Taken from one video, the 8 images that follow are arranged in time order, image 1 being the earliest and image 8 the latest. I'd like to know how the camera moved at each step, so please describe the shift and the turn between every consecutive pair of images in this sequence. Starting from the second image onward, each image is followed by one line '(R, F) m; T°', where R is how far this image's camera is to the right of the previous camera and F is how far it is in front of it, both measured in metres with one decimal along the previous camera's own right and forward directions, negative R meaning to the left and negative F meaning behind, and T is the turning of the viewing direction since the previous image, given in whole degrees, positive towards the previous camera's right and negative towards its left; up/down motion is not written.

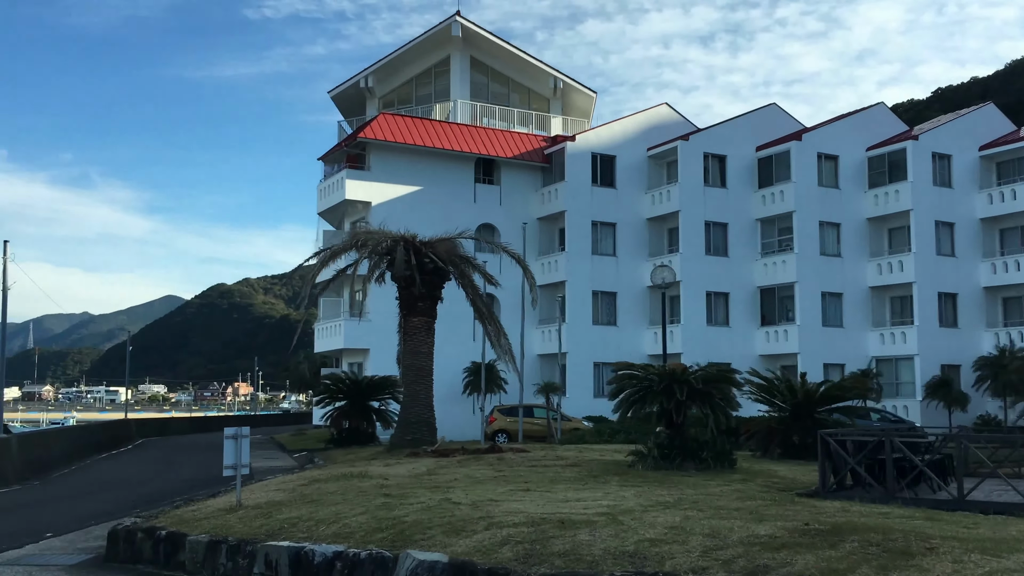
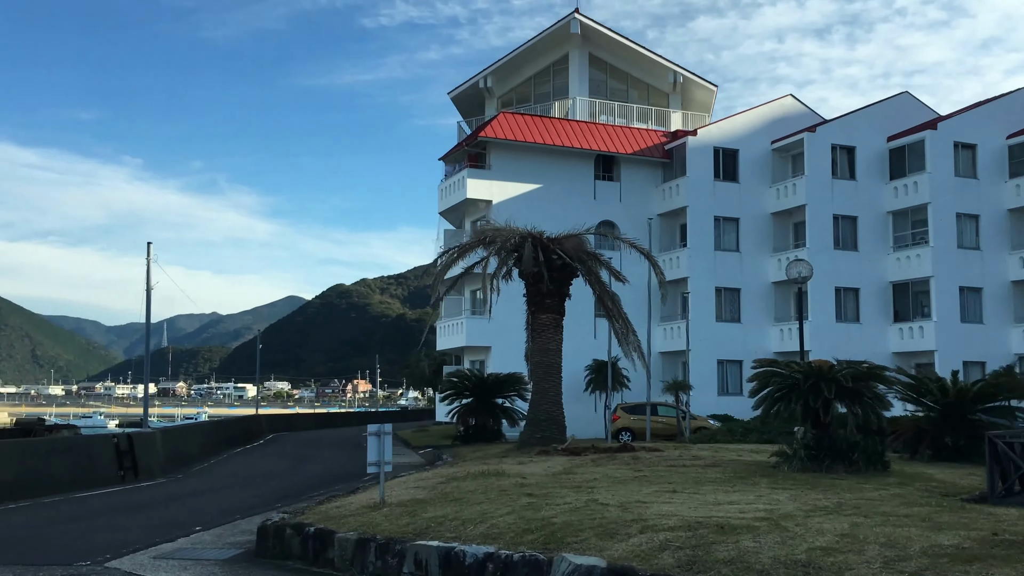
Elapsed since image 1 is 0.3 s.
(-0.3, +0.2) m; -7°
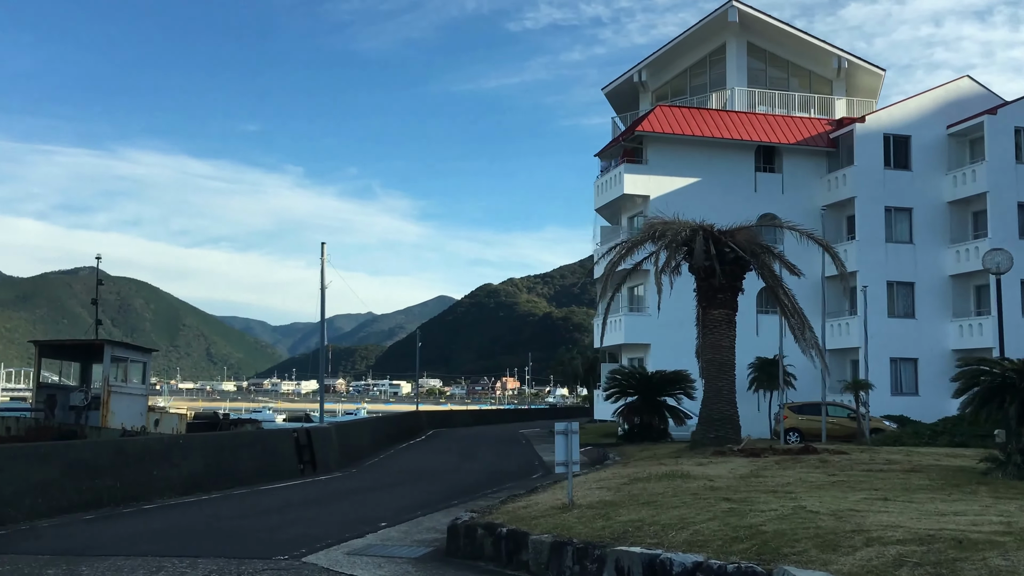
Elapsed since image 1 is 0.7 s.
(-0.4, +0.3) m; -9°
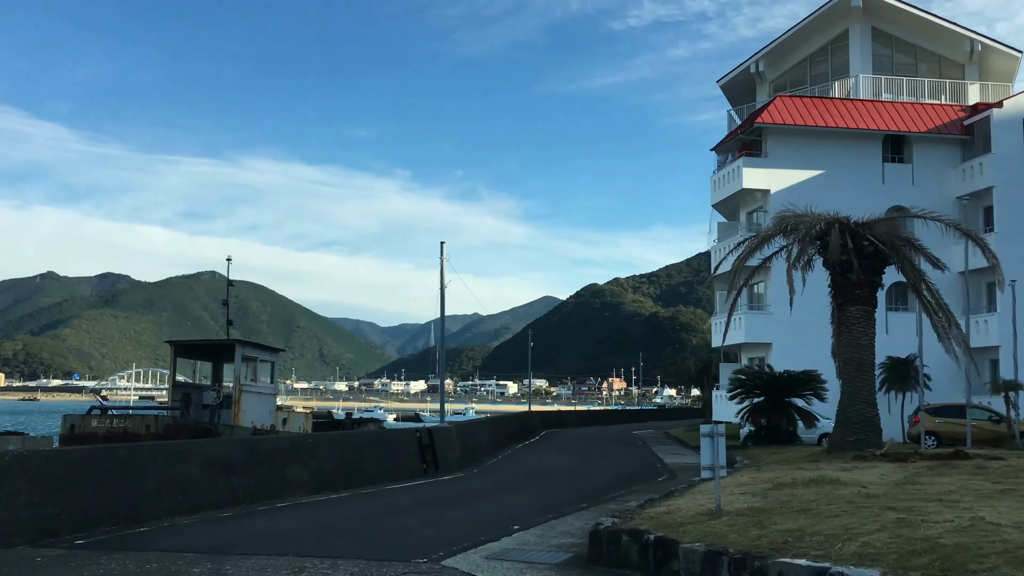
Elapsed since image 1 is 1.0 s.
(-0.3, +0.3) m; -6°
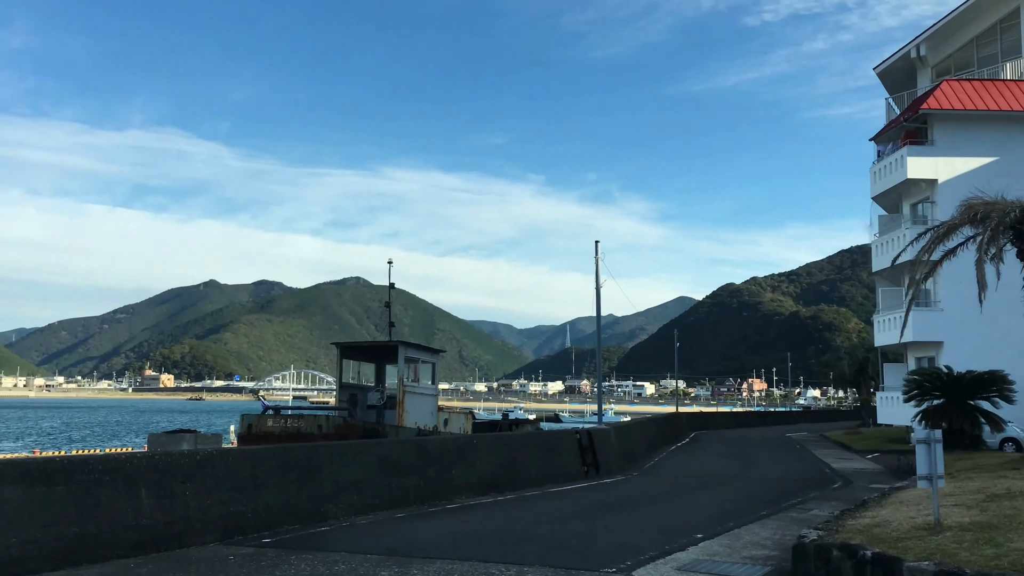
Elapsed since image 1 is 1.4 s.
(-0.4, +0.3) m; -8°
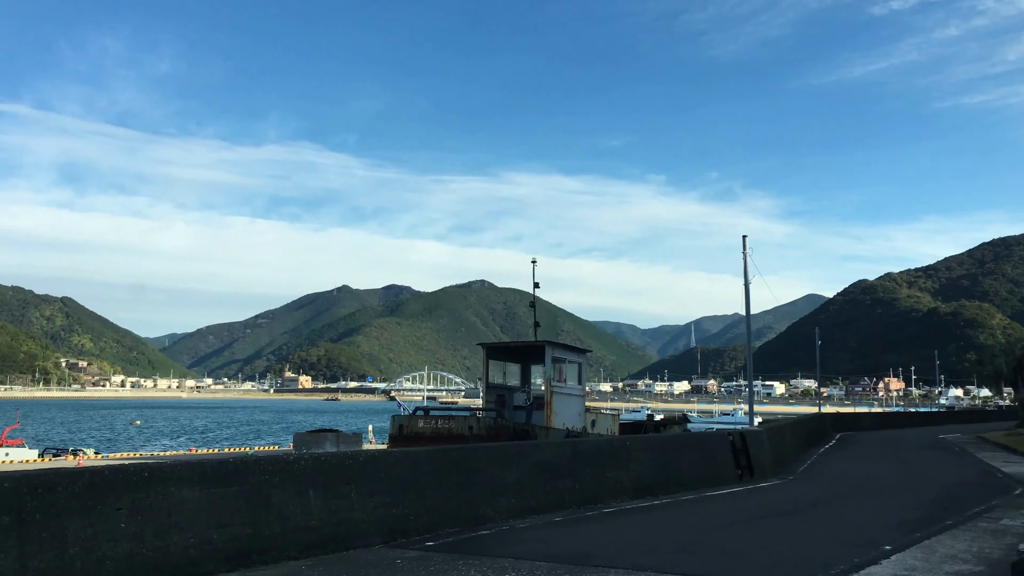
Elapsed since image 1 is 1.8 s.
(-0.4, +0.3) m; -7°
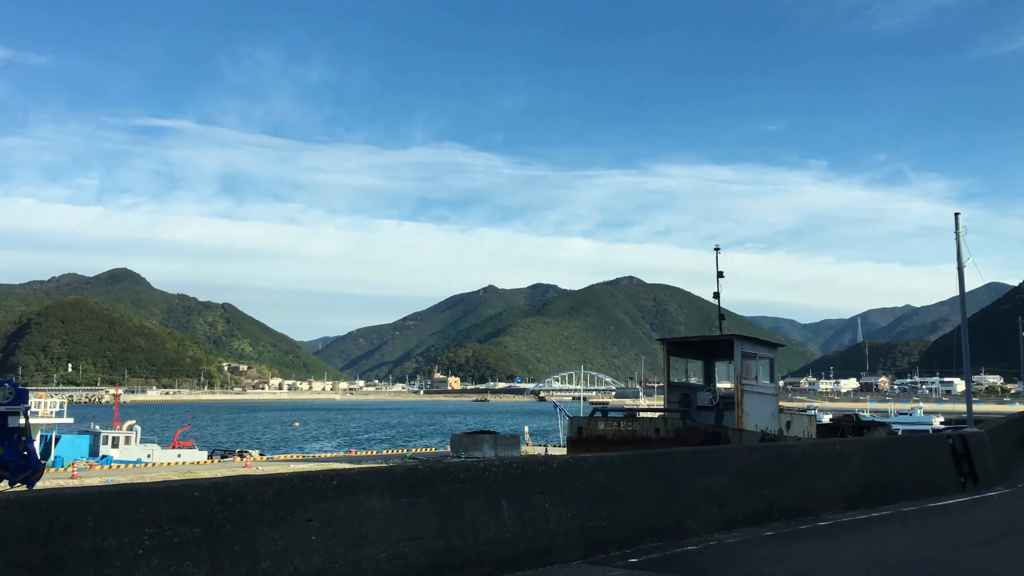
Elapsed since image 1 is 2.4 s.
(-0.6, +0.9) m; -8°
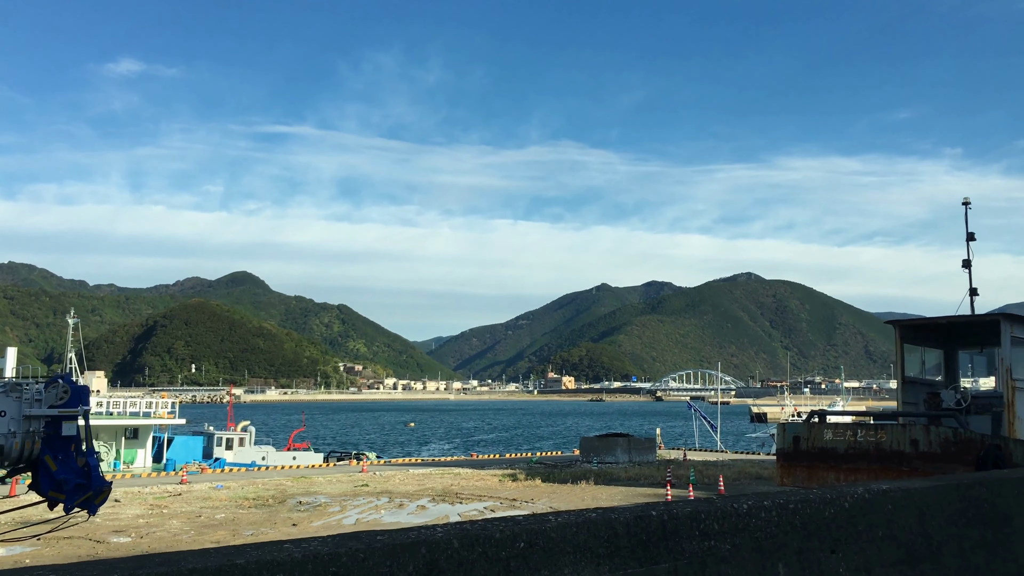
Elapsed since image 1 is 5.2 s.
(-0.8, +2.7) m; -6°
